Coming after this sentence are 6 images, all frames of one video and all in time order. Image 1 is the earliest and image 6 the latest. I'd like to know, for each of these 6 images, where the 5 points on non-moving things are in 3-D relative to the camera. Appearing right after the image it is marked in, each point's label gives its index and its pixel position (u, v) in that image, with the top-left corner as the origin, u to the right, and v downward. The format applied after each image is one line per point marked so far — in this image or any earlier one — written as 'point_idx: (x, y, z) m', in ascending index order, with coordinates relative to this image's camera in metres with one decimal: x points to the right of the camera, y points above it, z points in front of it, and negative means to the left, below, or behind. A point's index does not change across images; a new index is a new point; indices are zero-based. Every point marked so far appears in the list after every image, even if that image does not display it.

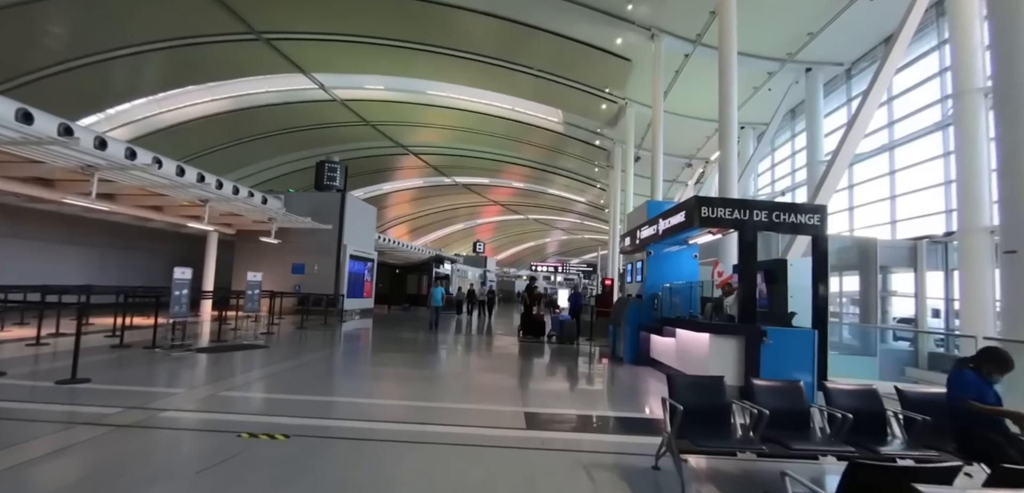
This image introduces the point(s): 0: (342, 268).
0: (-5.8, -0.7, +15.4) m
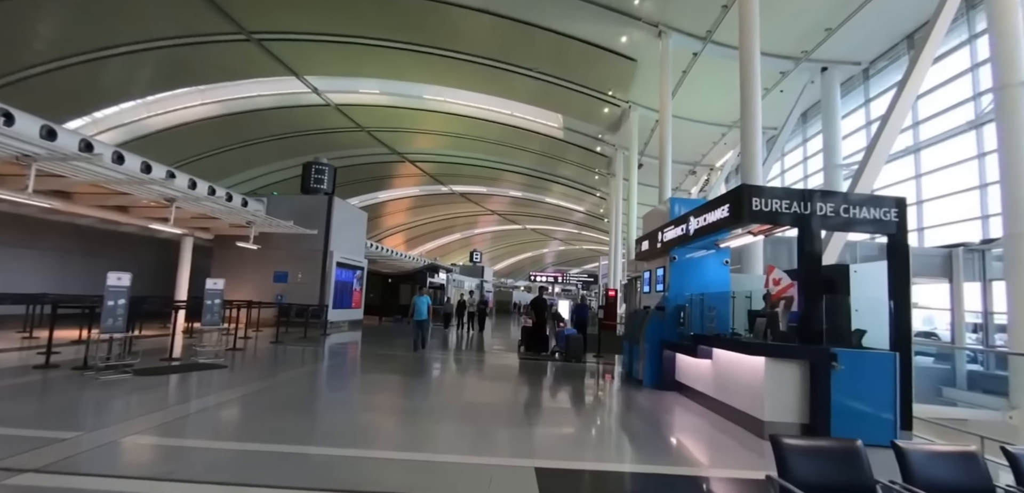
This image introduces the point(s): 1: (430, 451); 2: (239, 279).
0: (-5.8, -0.9, +14.5) m
1: (-0.9, -2.3, +5.2) m
2: (-8.8, -1.0, +14.8) m
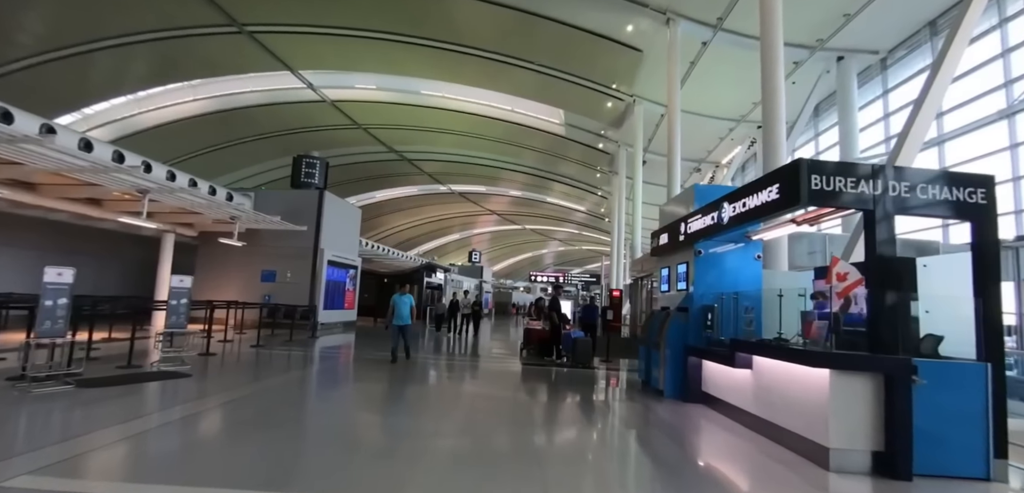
0: (-5.8, -0.9, +13.8) m
1: (-0.9, -2.2, +4.6) m
2: (-8.7, -1.0, +14.1) m
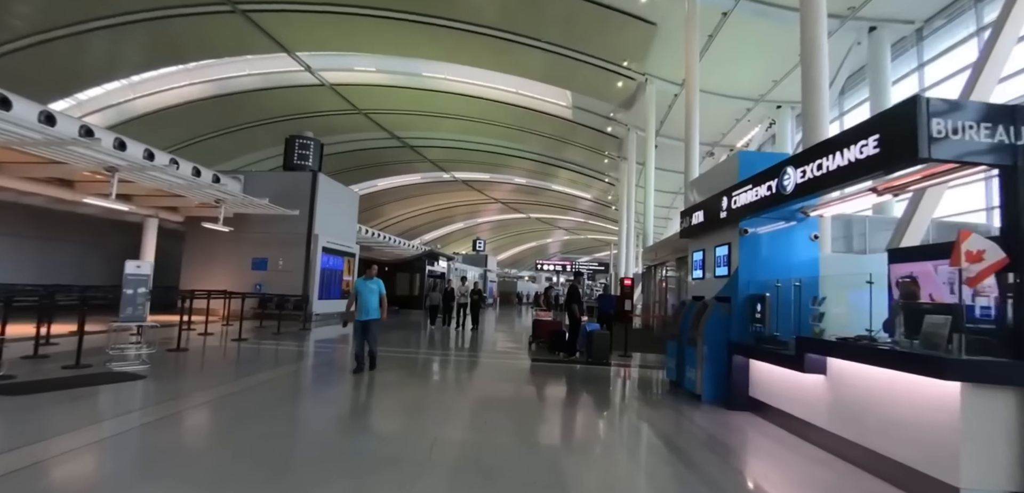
0: (-5.6, -0.5, +13.1) m
1: (-0.8, -2.0, +3.8) m
2: (-8.5, -0.6, +13.4) m
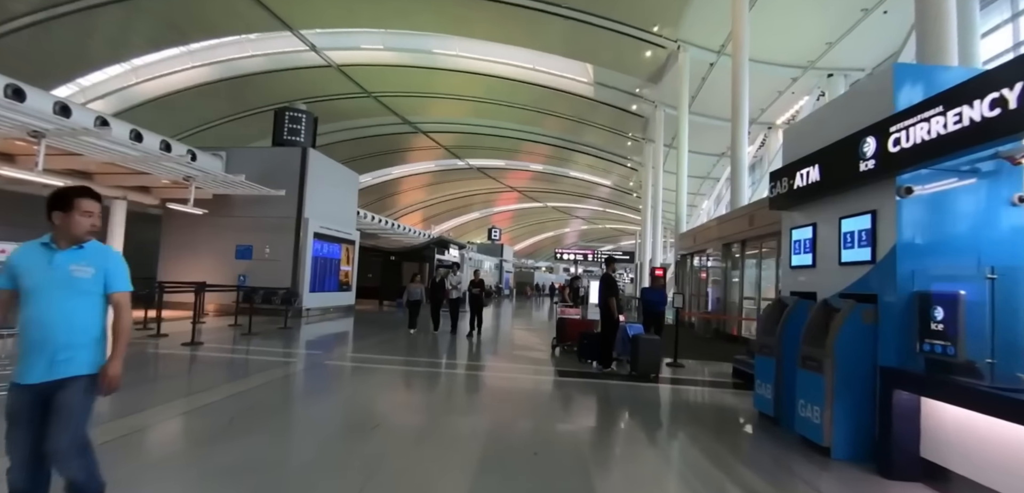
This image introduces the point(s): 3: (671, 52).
0: (-5.1, -0.2, +11.8) m
1: (-0.7, -1.8, +2.4) m
2: (-8.1, -0.2, +12.2) m
3: (+5.7, +7.0, +16.9) m
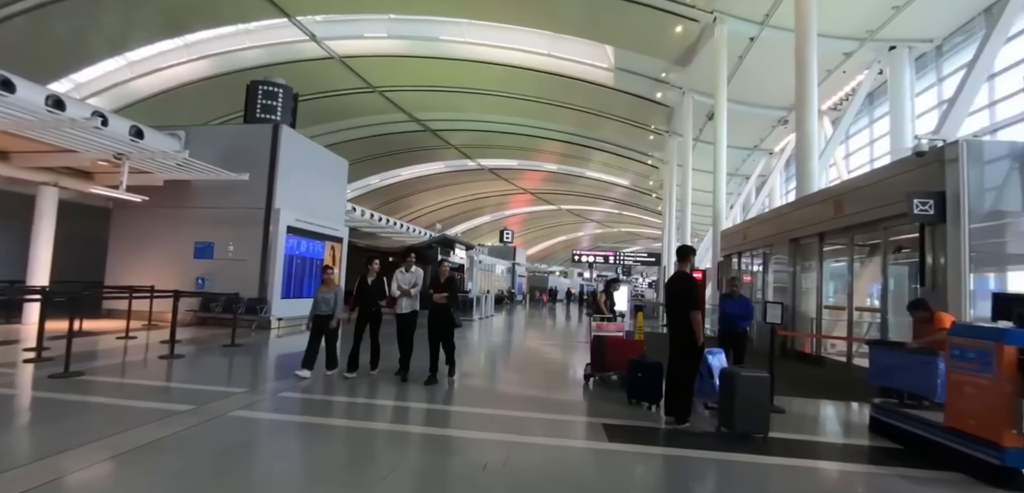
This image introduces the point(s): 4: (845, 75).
0: (-4.8, -0.1, +10.2) m
1: (-0.6, -1.7, +0.6) m
2: (-7.8, -0.2, +10.7) m
3: (+6.2, +7.0, +15.0) m
4: (+10.7, +5.5, +15.1) m
